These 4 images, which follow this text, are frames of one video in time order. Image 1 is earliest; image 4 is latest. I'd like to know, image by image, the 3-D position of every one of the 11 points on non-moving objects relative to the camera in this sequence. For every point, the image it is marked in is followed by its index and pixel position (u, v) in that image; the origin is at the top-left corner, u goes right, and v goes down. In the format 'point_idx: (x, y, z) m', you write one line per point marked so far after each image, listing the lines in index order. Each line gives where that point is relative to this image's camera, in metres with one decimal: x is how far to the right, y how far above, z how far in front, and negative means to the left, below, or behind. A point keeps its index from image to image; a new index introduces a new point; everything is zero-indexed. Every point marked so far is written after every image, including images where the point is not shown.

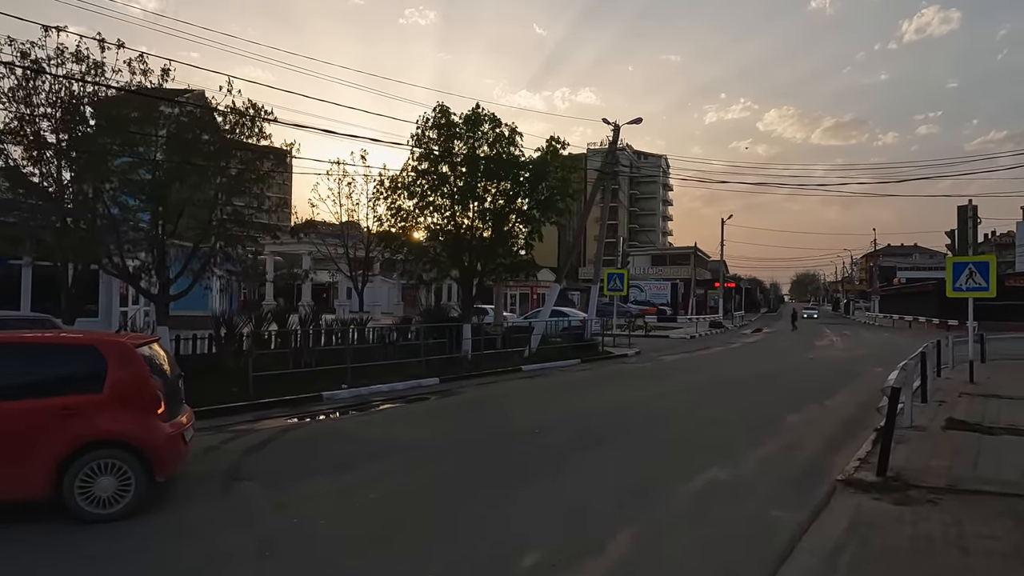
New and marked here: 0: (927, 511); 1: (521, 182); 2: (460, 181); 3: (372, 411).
0: (+4.1, -2.2, +6.6) m
1: (+0.3, +2.9, +18.8) m
2: (-1.4, +2.9, +18.2) m
3: (-2.7, -2.4, +12.9) m
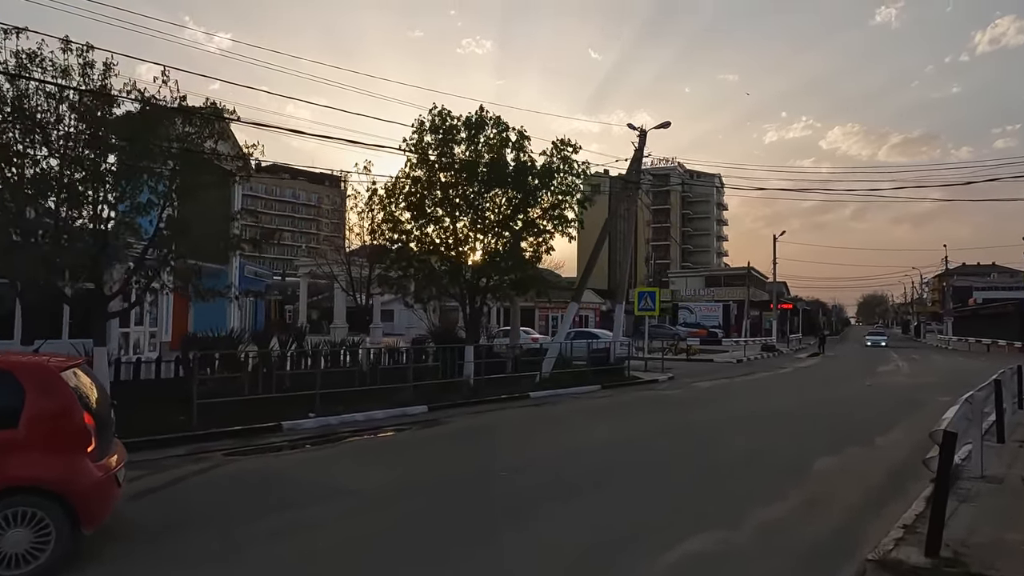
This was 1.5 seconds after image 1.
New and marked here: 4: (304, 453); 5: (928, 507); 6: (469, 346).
0: (+3.2, -2.2, +4.4) m
1: (+0.5, +2.5, +17.1) m
2: (-1.3, +2.4, +16.7) m
3: (-3.0, -2.7, +11.3) m
4: (-3.3, -2.6, +10.5) m
5: (+4.4, -2.3, +7.0) m
6: (-1.1, -1.4, +16.6) m
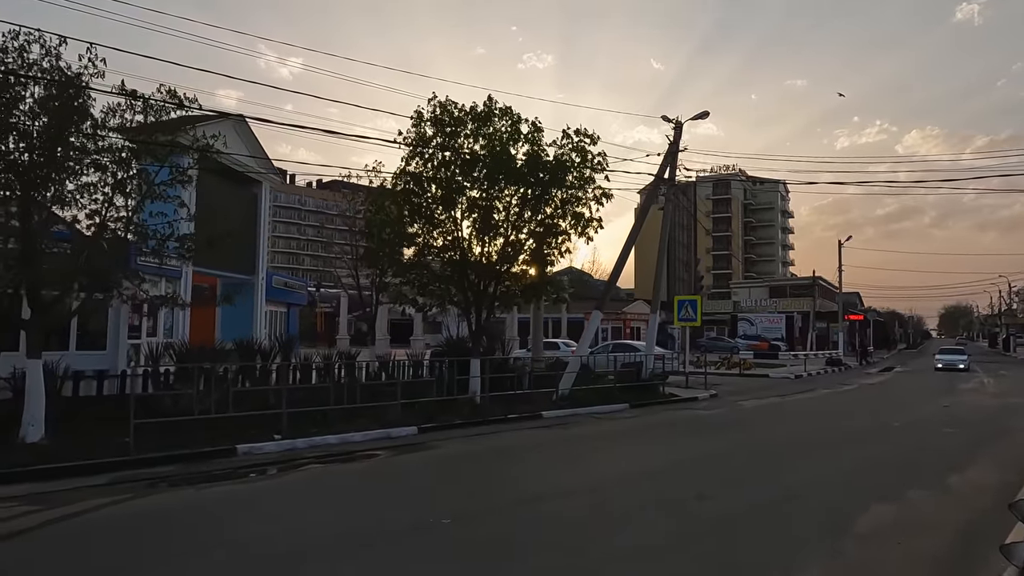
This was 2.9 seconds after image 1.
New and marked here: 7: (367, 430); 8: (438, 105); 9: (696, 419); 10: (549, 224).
0: (+2.3, -2.1, +2.4) m
1: (+0.7, +2.3, +15.4) m
2: (-1.0, +2.3, +15.1) m
3: (-3.3, -2.7, +9.8) m
4: (-3.6, -2.6, +9.0) m
5: (+3.7, -2.2, +4.9) m
6: (-0.9, -1.6, +14.9) m
7: (-2.6, -2.6, +12.2) m
8: (-1.6, +4.1, +15.3) m
9: (+4.8, -3.4, +17.3) m
10: (+0.9, +1.5, +15.8) m
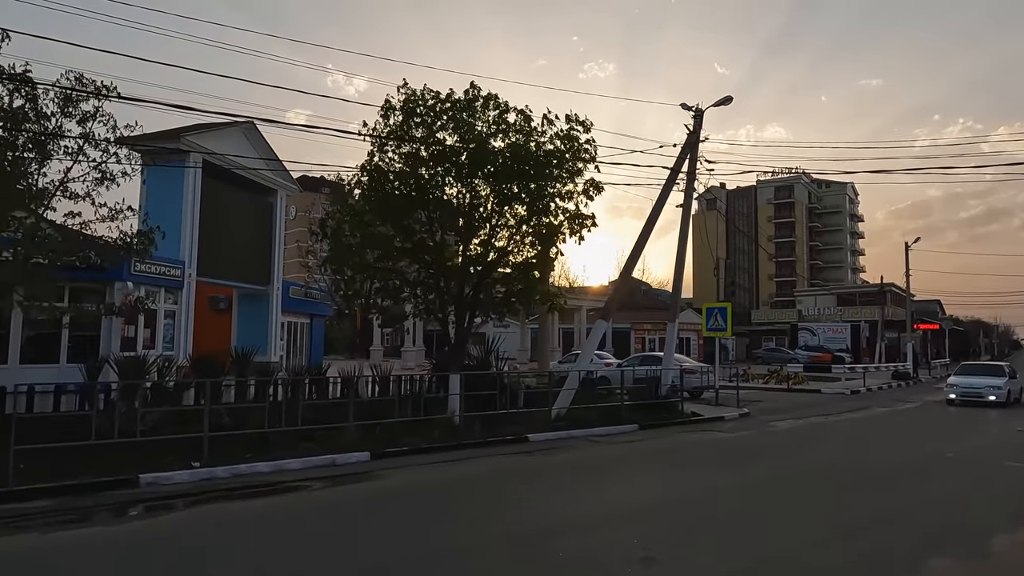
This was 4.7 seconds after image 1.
0: (+0.8, -2.0, +0.6) m
1: (+0.3, +2.2, +13.7) m
2: (-1.4, +2.1, +13.6) m
3: (-4.1, -2.8, +8.5) m
4: (-4.5, -2.7, +7.7) m
5: (+2.4, -2.2, +3.0) m
6: (-1.2, -1.7, +13.3) m
7: (-3.3, -2.7, +10.8) m
8: (-2.0, +4.0, +13.9) m
9: (+4.6, -3.5, +15.1) m
10: (+0.6, +1.4, +14.0) m
